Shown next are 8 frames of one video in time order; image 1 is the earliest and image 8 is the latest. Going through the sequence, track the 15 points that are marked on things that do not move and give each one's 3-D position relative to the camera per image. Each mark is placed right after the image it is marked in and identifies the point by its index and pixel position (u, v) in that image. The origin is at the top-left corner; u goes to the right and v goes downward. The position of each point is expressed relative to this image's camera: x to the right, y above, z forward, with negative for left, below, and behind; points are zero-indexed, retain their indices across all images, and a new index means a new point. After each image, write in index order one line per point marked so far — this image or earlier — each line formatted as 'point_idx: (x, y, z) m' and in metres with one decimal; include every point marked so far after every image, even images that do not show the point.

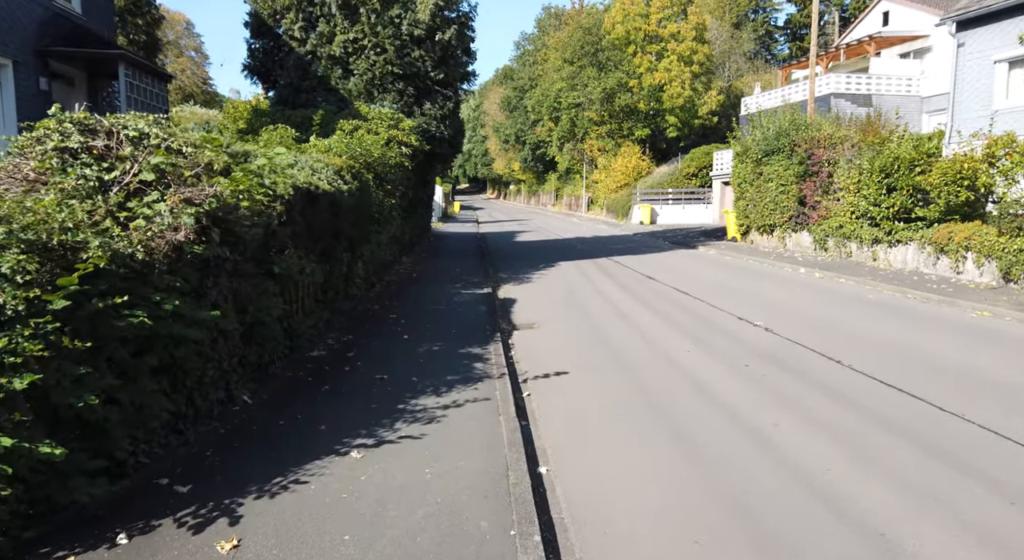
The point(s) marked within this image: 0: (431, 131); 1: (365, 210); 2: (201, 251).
0: (-1.8, +3.3, +16.5) m
1: (-2.1, +1.0, +10.4) m
2: (-2.0, +0.2, +4.8) m
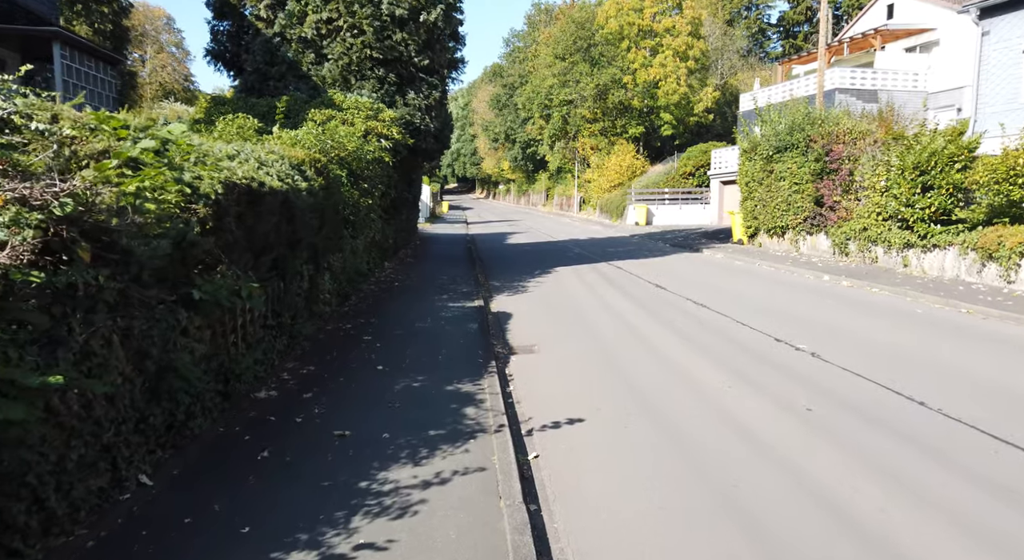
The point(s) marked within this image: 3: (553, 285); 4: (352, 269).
0: (-2.0, +3.1, +14.8) m
1: (-2.1, +0.8, +8.8) m
2: (-2.0, 0.0, +3.1) m
3: (+0.9, -0.1, +16.1) m
4: (-2.4, +0.2, +11.0) m
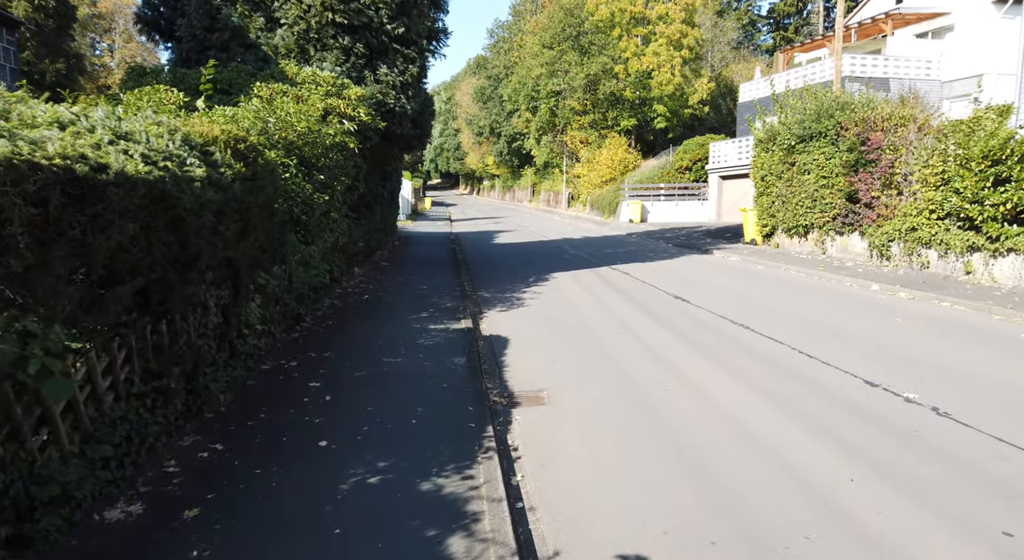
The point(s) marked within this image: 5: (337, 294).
0: (-2.1, +3.0, +12.4) m
1: (-2.1, +0.6, +6.4) m
2: (-1.8, -0.2, +0.8) m
3: (+0.7, -0.2, +13.8) m
4: (-2.4, -0.1, +8.6) m
5: (-2.7, -0.2, +11.5) m
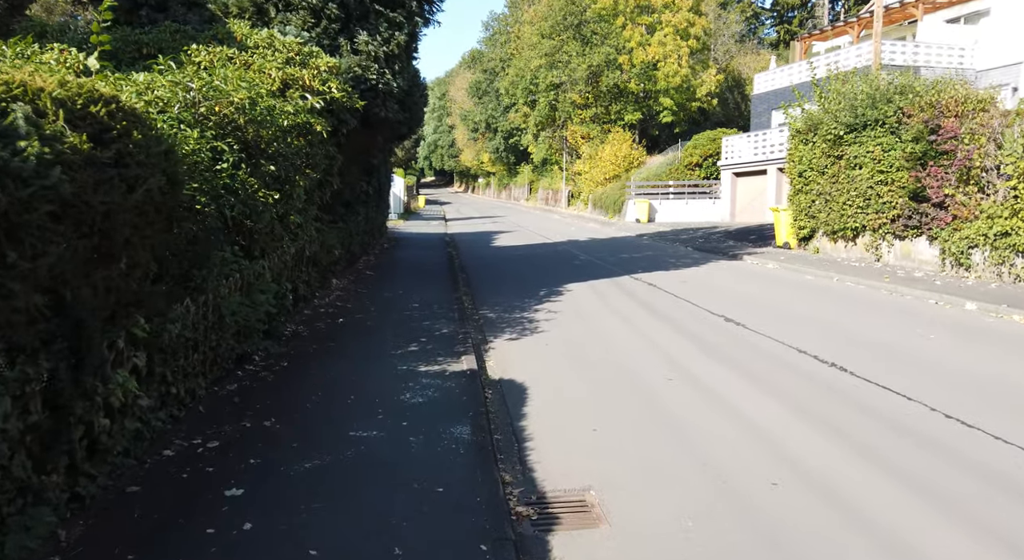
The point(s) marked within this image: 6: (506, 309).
0: (-1.9, +2.7, +10.1) m
1: (-1.9, +0.3, +4.0) m
2: (-1.6, -0.5, -1.6) m
3: (+0.9, -0.5, +11.4) m
4: (-2.2, -0.3, +6.3) m
5: (-2.6, -0.5, +9.1) m
6: (-0.1, -0.4, +11.3) m
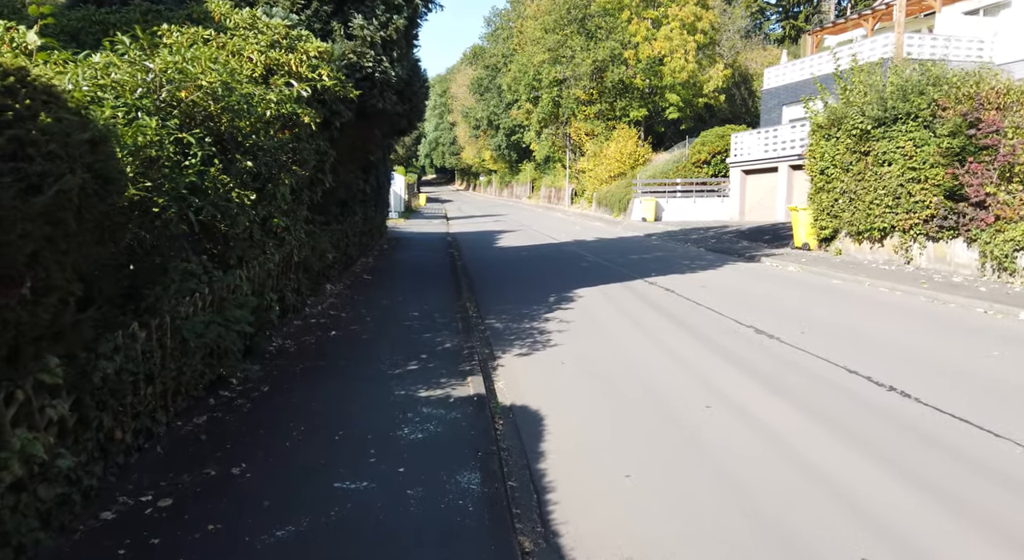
0: (-1.8, +2.6, +9.2) m
1: (-1.8, +0.2, +3.1) m
2: (-1.5, -0.6, -2.5) m
3: (+1.0, -0.5, +10.6) m
4: (-2.1, -0.4, +5.4) m
5: (-2.5, -0.6, +8.3) m
6: (0.0, -0.5, +10.4) m
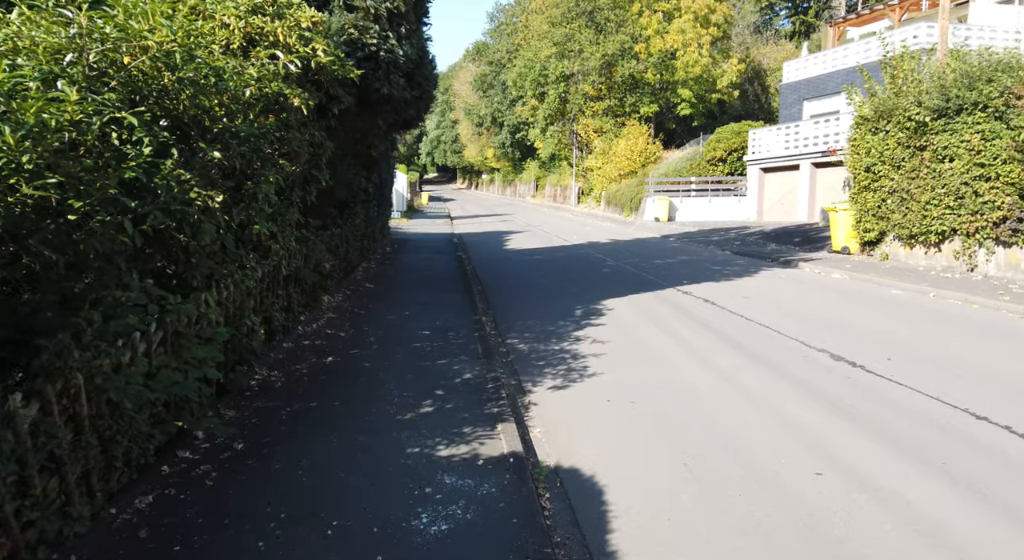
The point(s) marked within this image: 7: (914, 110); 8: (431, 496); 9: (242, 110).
0: (-1.5, +2.5, +7.8) m
1: (-1.5, +0.1, +1.7) m
2: (-1.2, -0.8, -3.9) m
3: (+1.3, -0.7, +9.2) m
4: (-1.8, -0.6, +4.0) m
5: (-2.2, -0.7, +6.9) m
6: (+0.3, -0.7, +9.0) m
7: (+7.1, +3.0, +13.2) m
8: (-0.5, -1.2, +4.1) m
9: (-1.9, +1.2, +5.1) m
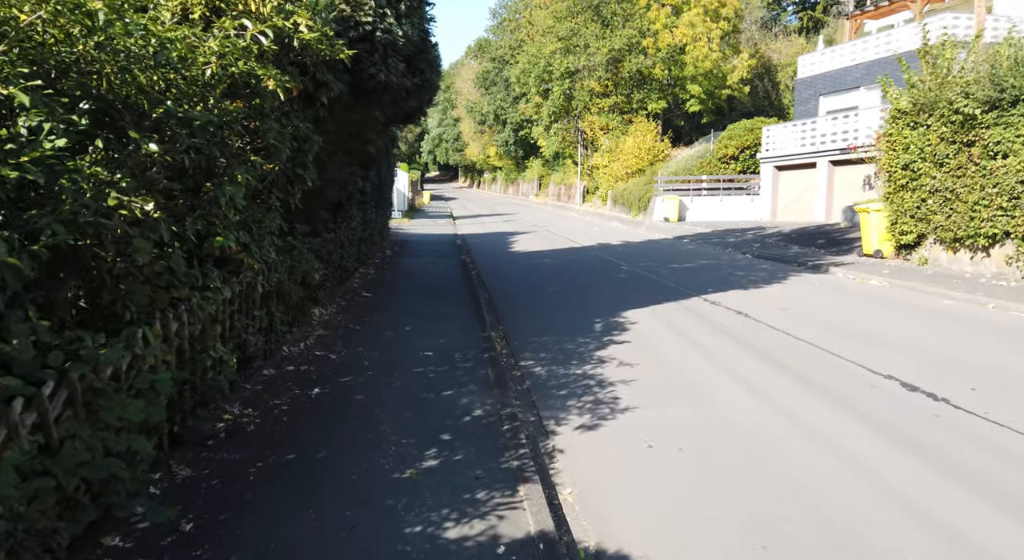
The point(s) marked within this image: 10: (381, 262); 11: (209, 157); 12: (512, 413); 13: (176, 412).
0: (-1.4, +2.3, +6.7) m
1: (-1.4, -0.1, +0.7) m
2: (-1.1, -1.0, -5.0) m
3: (+1.5, -0.8, +8.1) m
4: (-1.7, -0.7, +2.9) m
5: (-2.0, -0.9, +5.8) m
6: (+0.5, -0.8, +7.9) m
7: (+7.2, +2.9, +12.1) m
8: (-0.3, -1.4, +3.0) m
9: (-1.7, +1.0, +4.0) m
10: (-2.7, +0.4, +15.7) m
11: (-1.7, +0.7, +4.1) m
12: (0.0, -1.0, +5.9) m
13: (-2.0, -0.8, +4.4) m
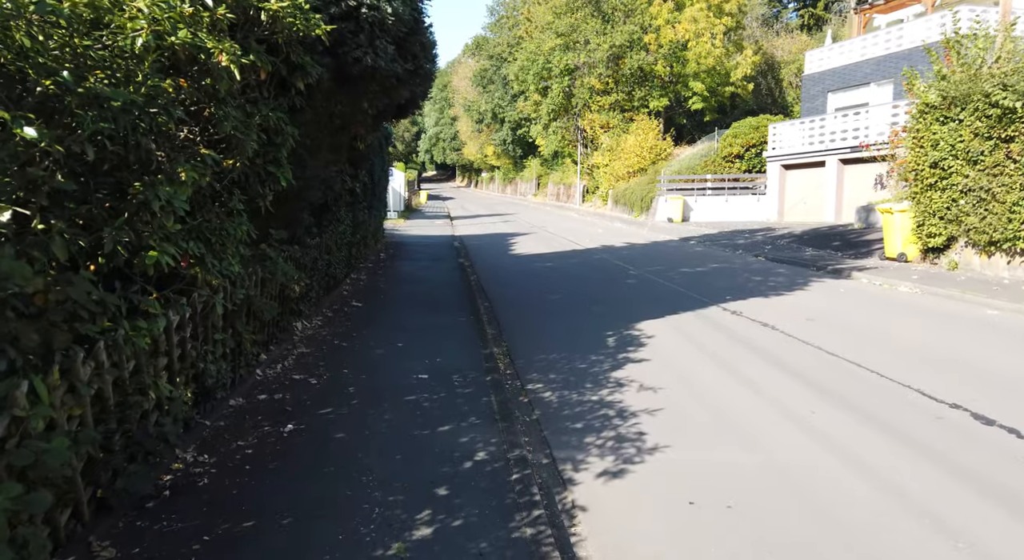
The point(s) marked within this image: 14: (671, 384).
0: (-1.3, +2.2, +5.7) m
1: (-1.3, -0.2, -0.3) m
2: (-1.0, -1.1, -5.9) m
3: (+1.5, -1.0, +7.1) m
4: (-1.6, -0.8, +2.0) m
5: (-2.0, -1.0, +4.9) m
6: (+0.5, -0.9, +7.0) m
7: (+7.3, +2.8, +11.2) m
8: (-0.2, -1.5, +2.1) m
9: (-1.6, +0.9, +3.1) m
10: (-2.7, +0.3, +14.8) m
11: (-1.6, +0.6, +3.2) m
12: (+0.1, -1.1, +4.9) m
13: (-1.9, -0.9, +3.5) m
14: (+1.5, -1.0, +6.6) m
